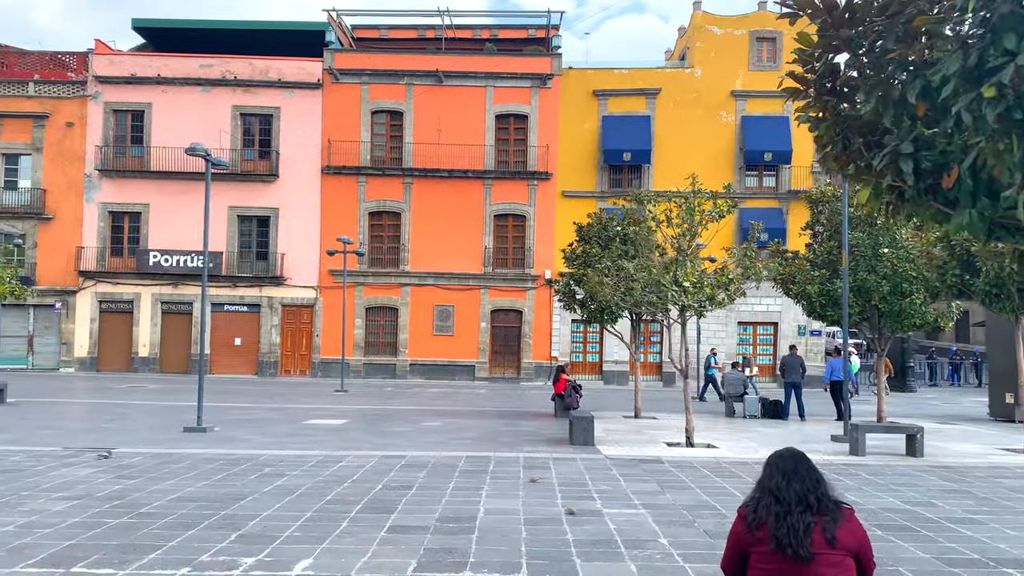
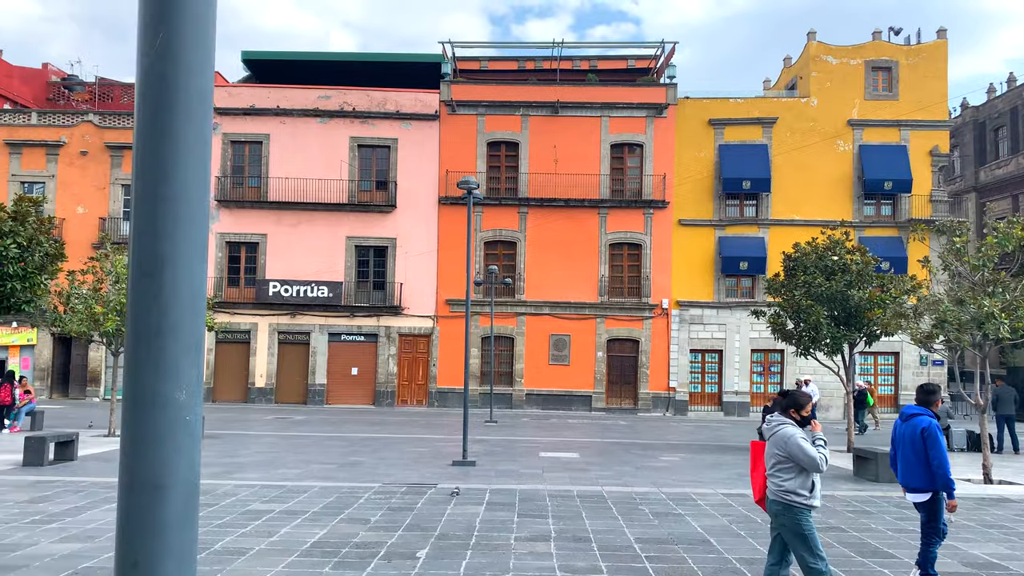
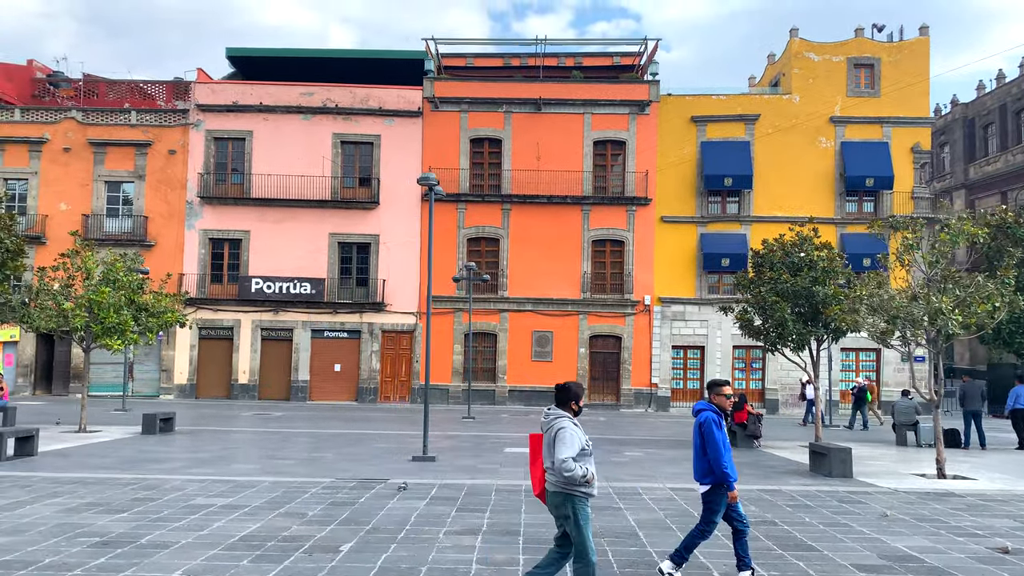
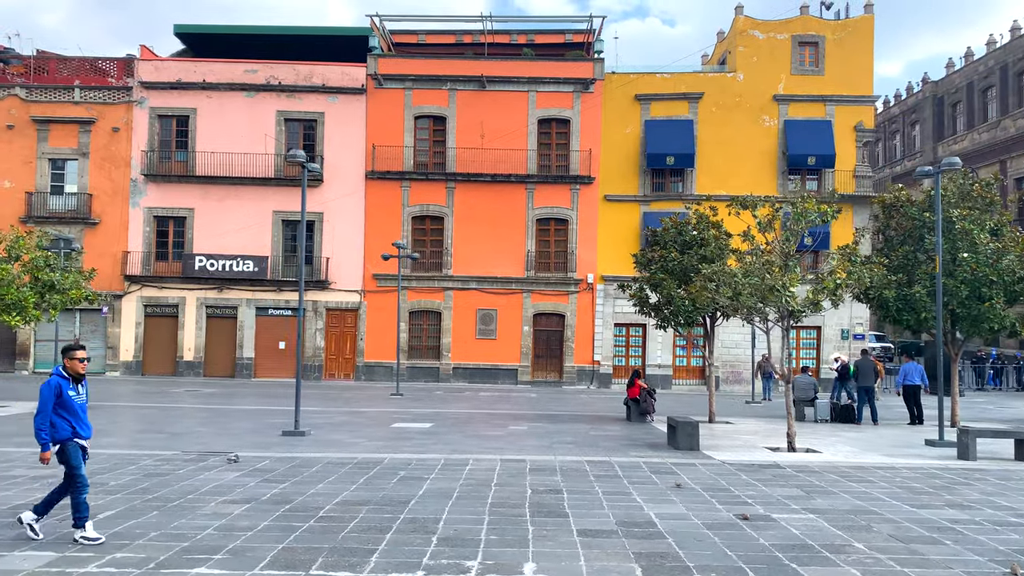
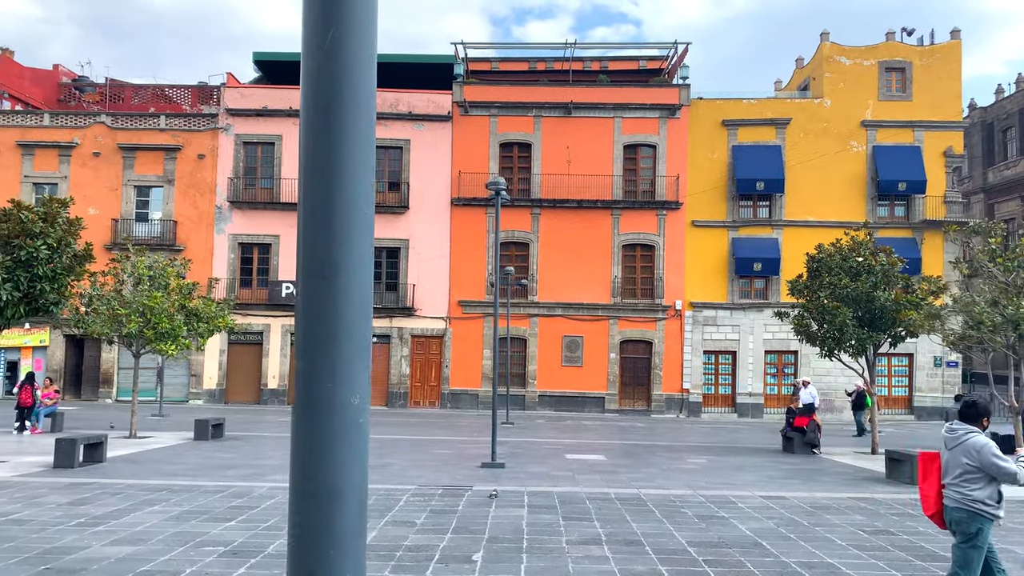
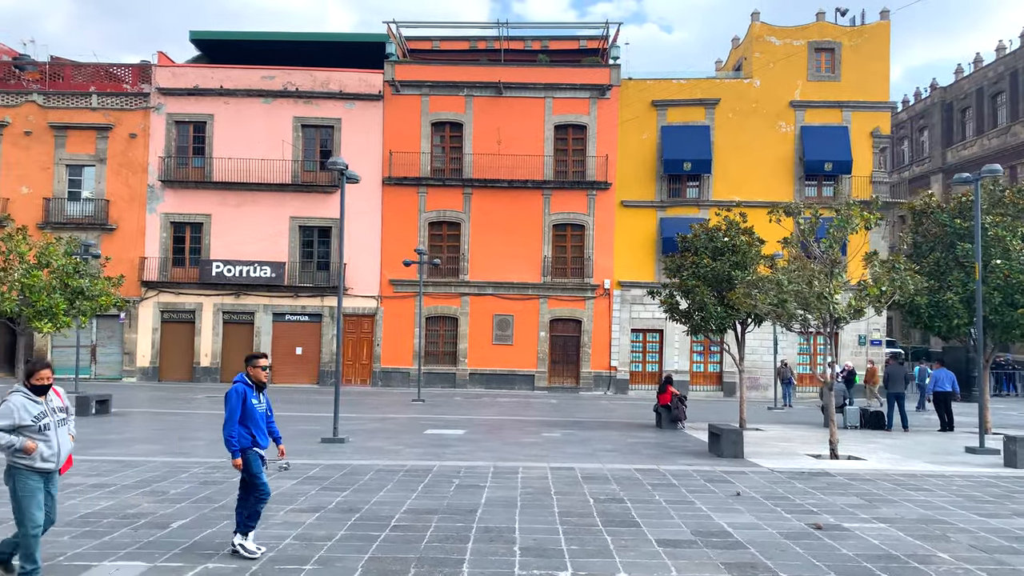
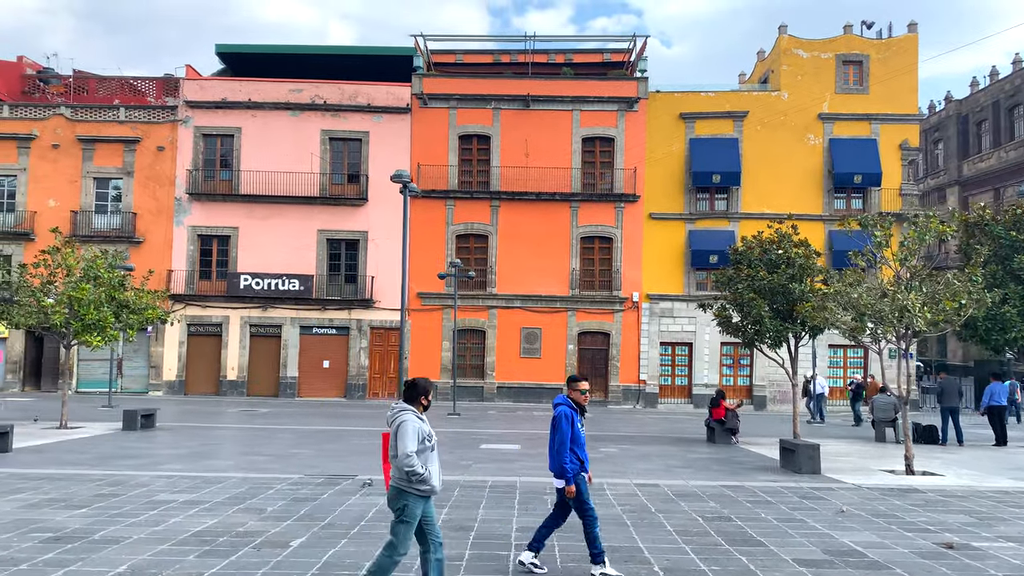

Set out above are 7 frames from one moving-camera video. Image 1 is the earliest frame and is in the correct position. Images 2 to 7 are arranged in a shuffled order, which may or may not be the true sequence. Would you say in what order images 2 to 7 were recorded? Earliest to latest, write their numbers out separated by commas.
4, 6, 7, 3, 2, 5
